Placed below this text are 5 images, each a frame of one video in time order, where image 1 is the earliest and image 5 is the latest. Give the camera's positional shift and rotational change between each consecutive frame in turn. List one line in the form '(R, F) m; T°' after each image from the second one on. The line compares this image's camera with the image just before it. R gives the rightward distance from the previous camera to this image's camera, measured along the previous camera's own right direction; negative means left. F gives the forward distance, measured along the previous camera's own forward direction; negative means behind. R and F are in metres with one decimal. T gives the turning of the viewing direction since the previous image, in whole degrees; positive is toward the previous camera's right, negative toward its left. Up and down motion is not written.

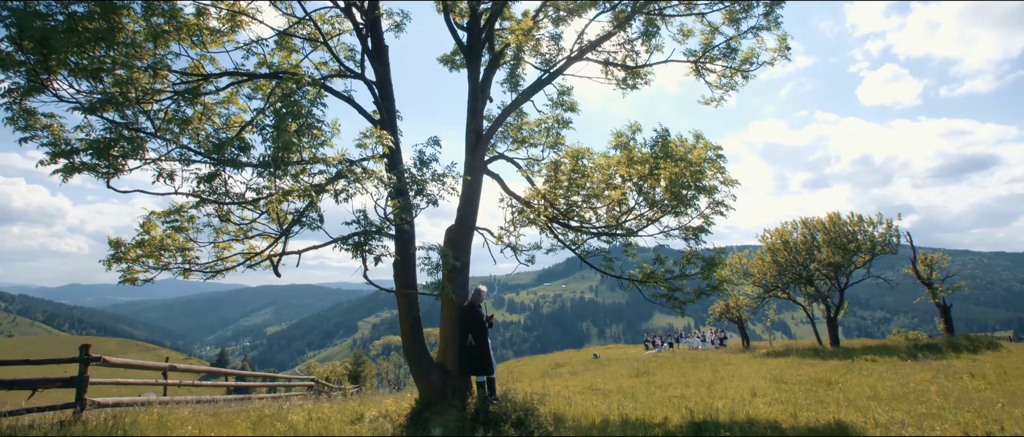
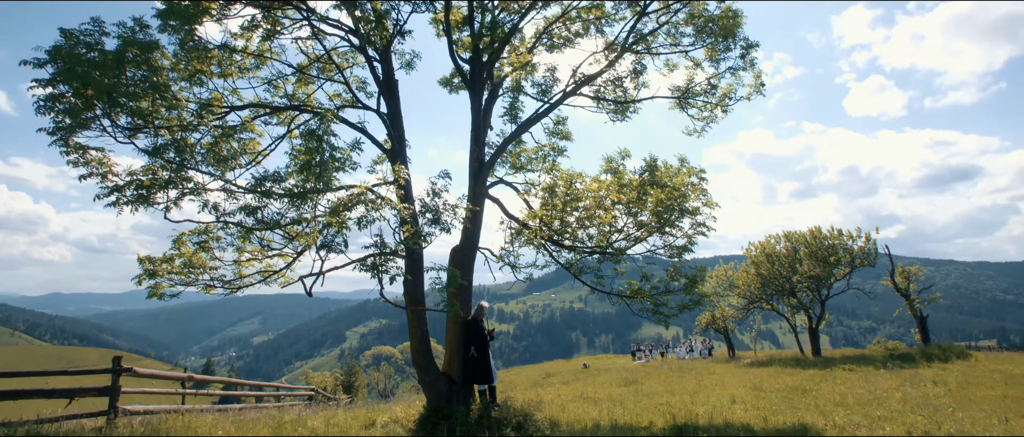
(-0.2, -1.0) m; +1°
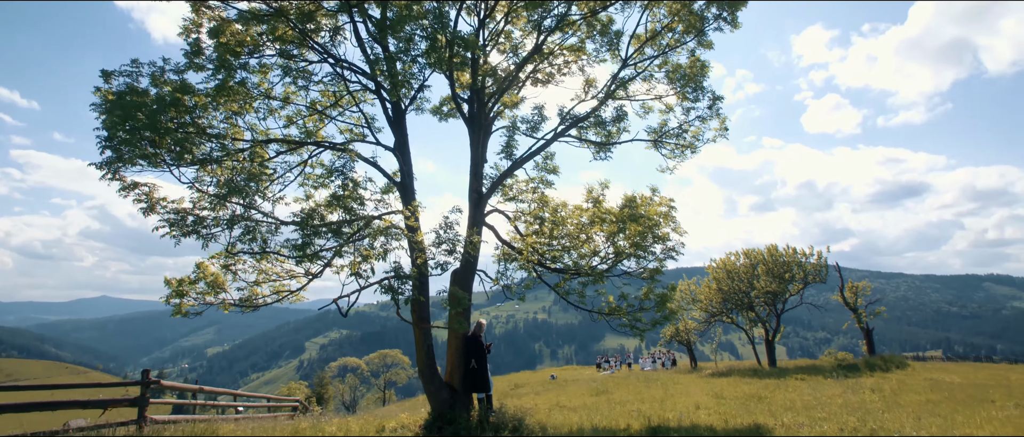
(-0.7, -1.4) m; +3°
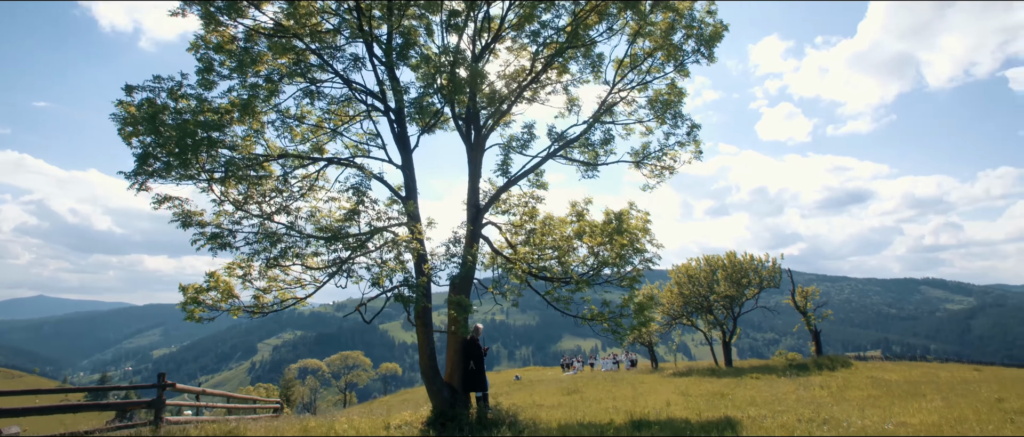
(-0.8, -1.1) m; +4°
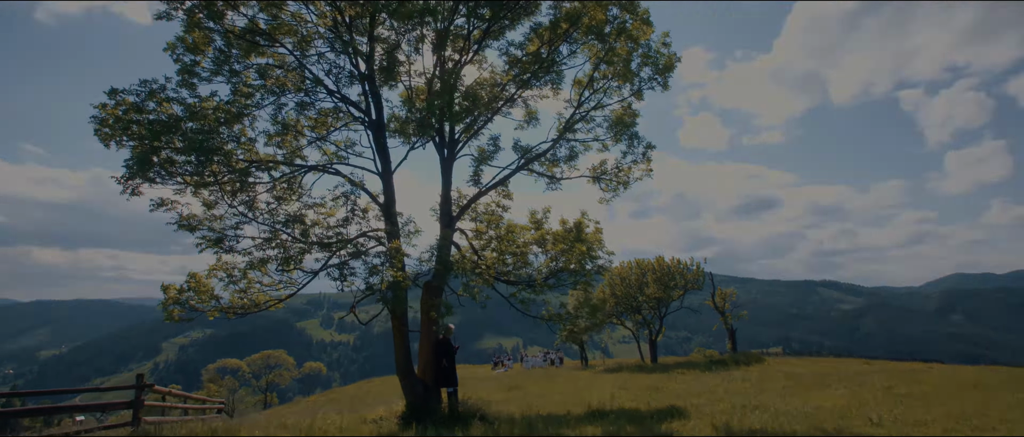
(-1.1, -1.1) m; +7°
